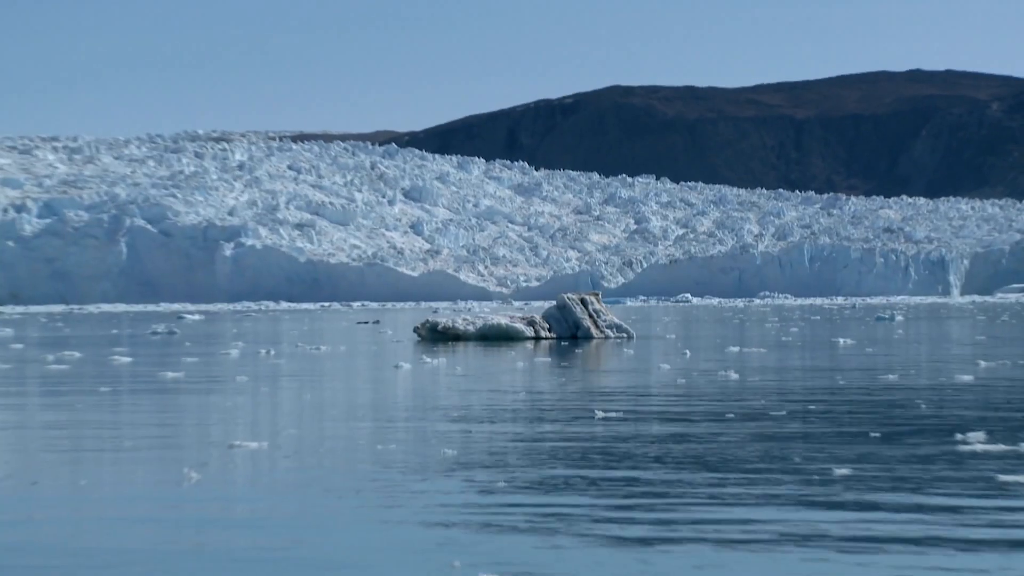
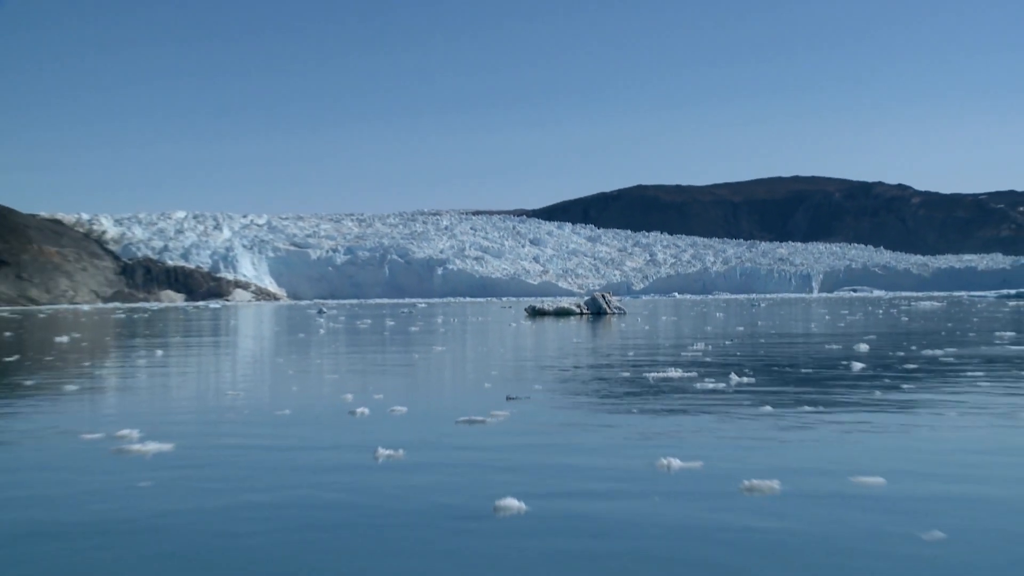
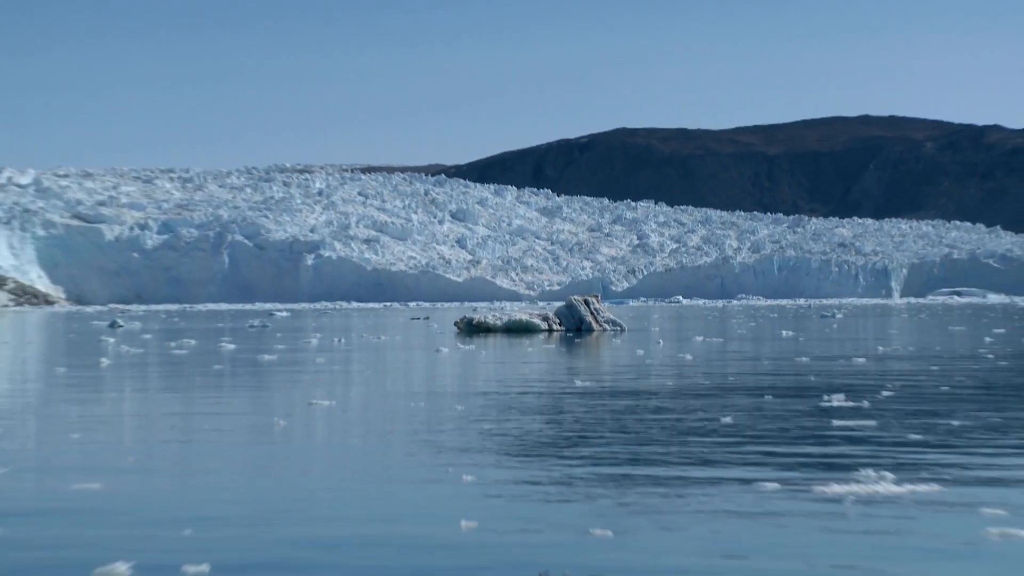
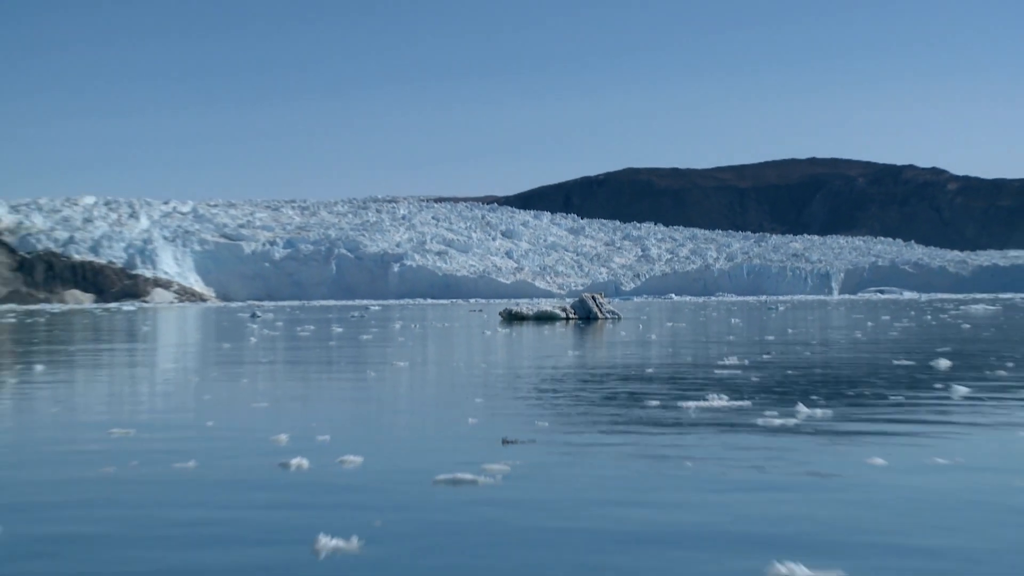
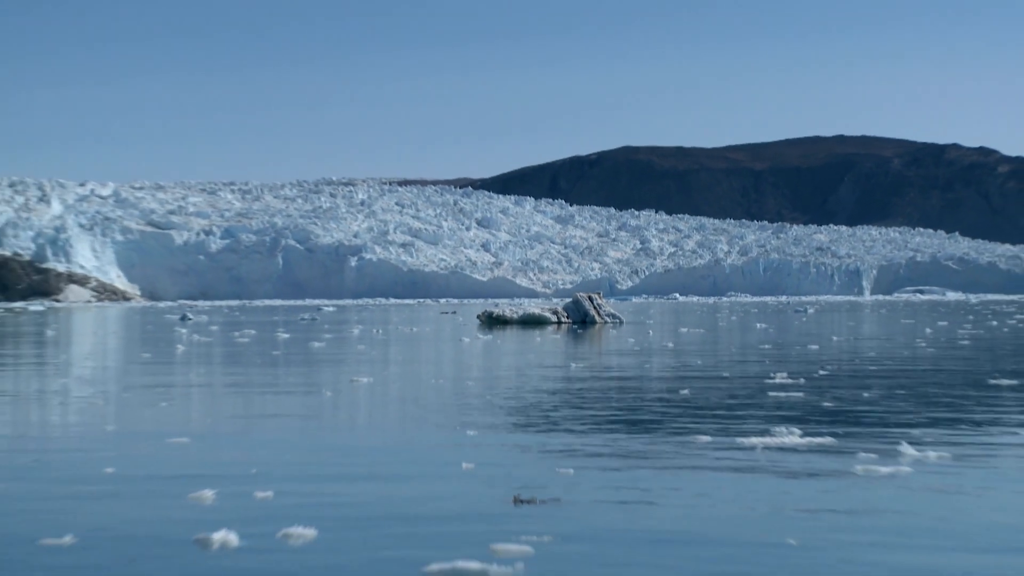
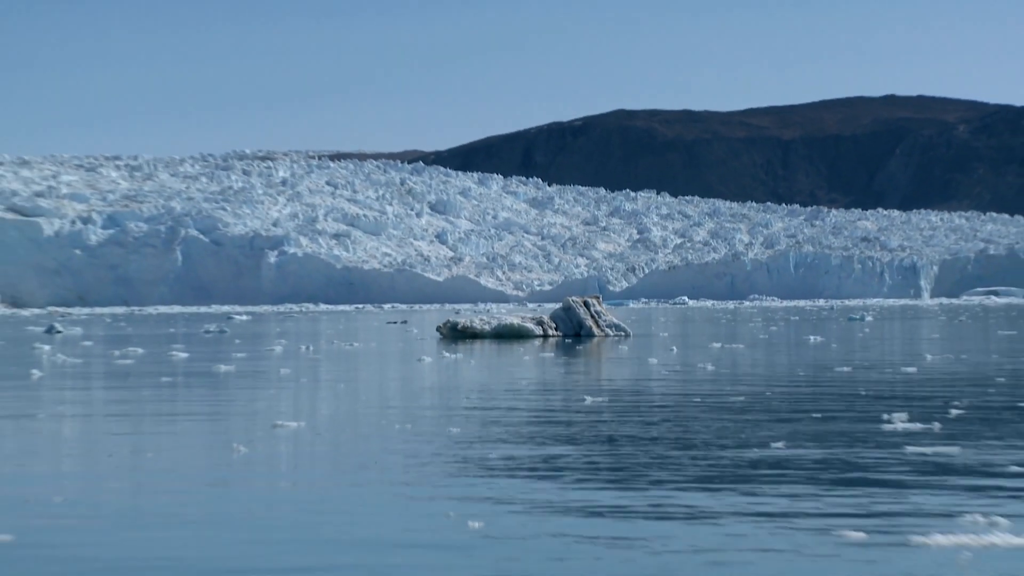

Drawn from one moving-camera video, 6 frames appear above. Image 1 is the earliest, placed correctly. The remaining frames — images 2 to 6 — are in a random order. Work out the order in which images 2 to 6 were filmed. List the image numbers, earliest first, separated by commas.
6, 3, 5, 4, 2
